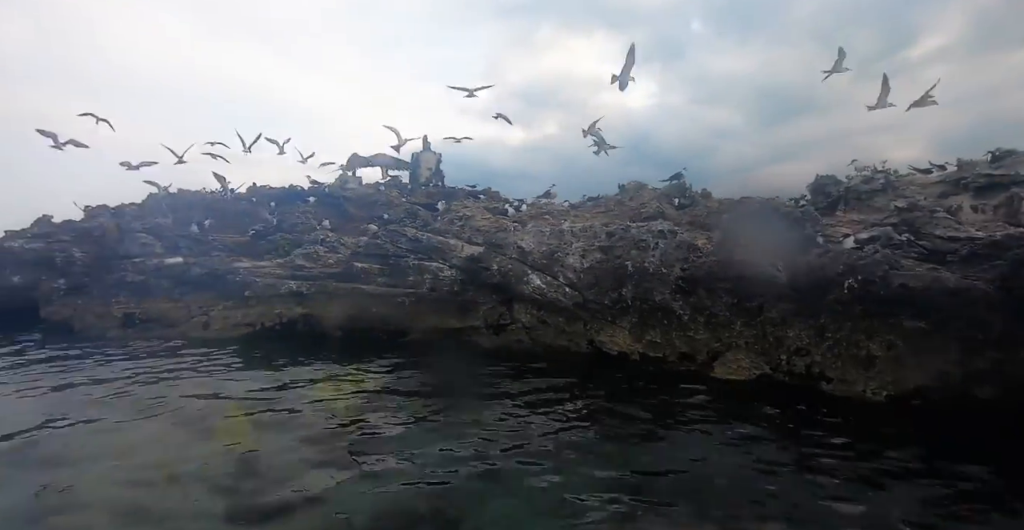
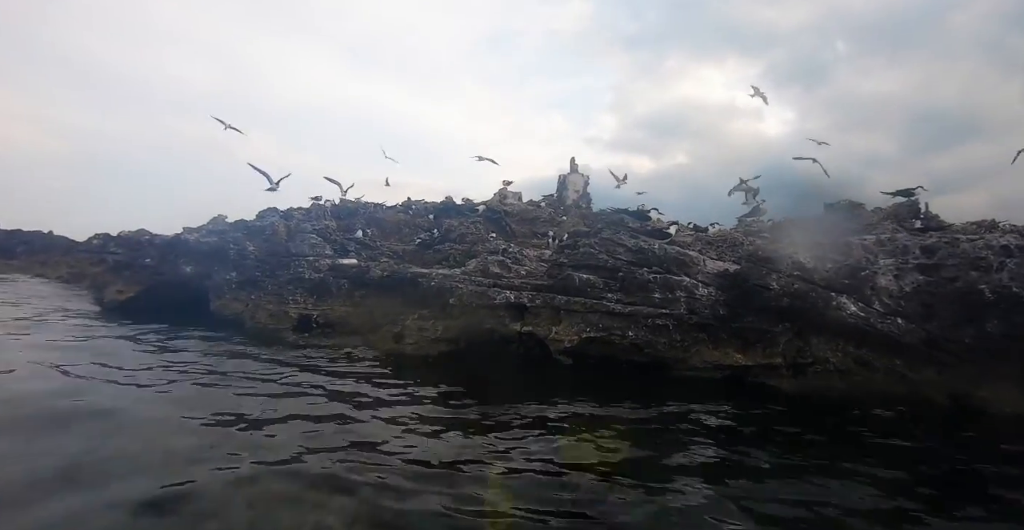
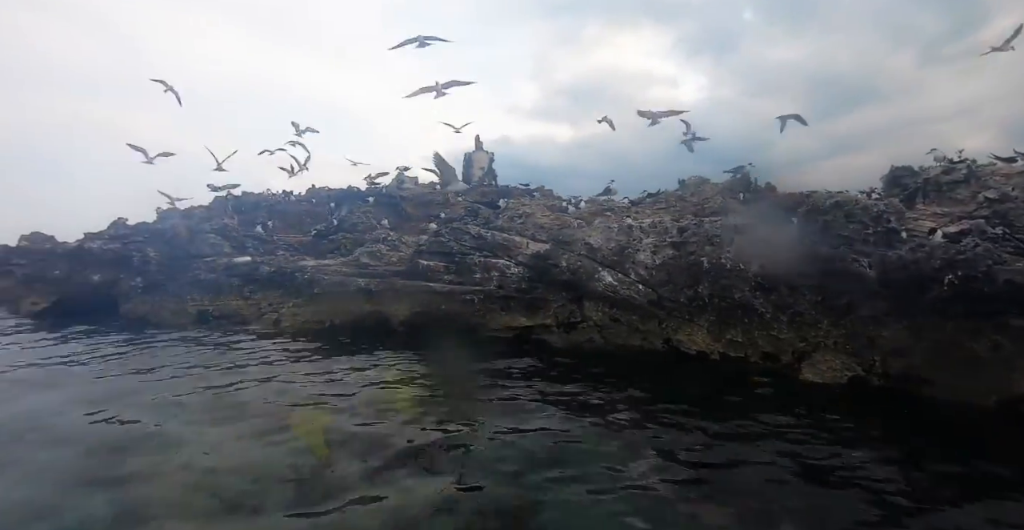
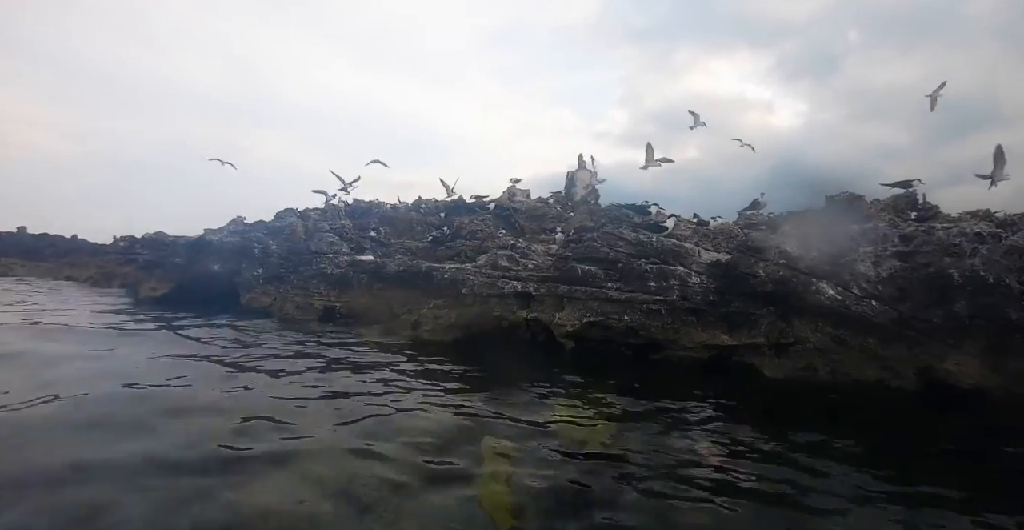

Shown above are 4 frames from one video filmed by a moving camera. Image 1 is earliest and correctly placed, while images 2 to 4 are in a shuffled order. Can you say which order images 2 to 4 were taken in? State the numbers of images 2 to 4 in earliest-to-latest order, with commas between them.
3, 4, 2
